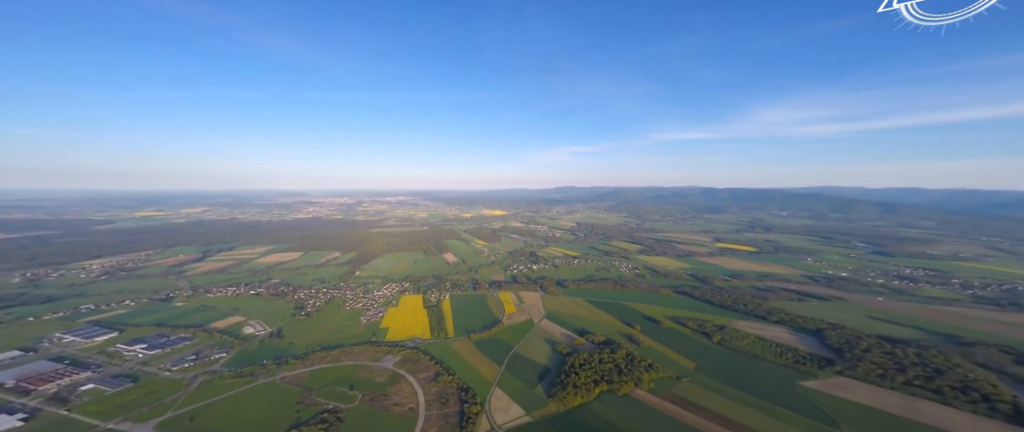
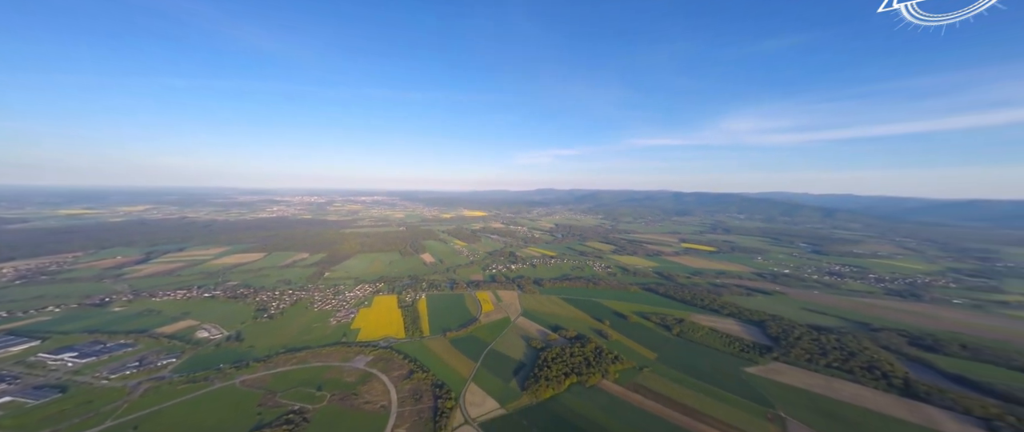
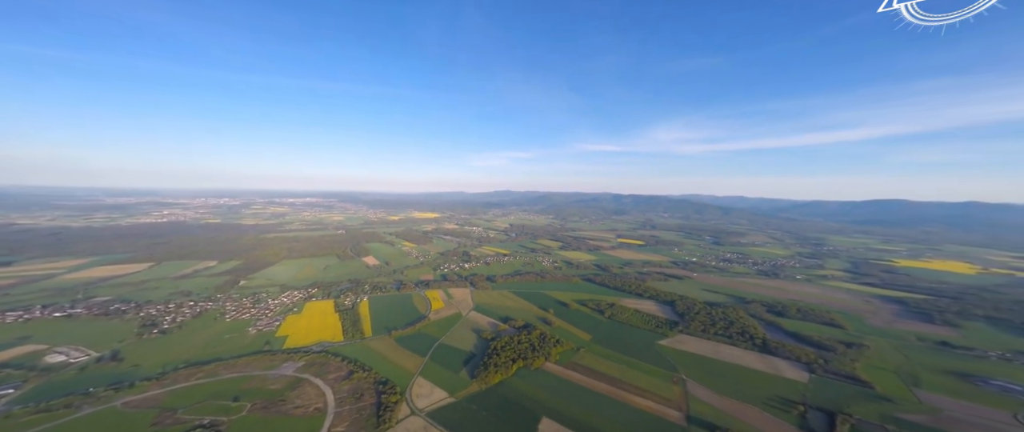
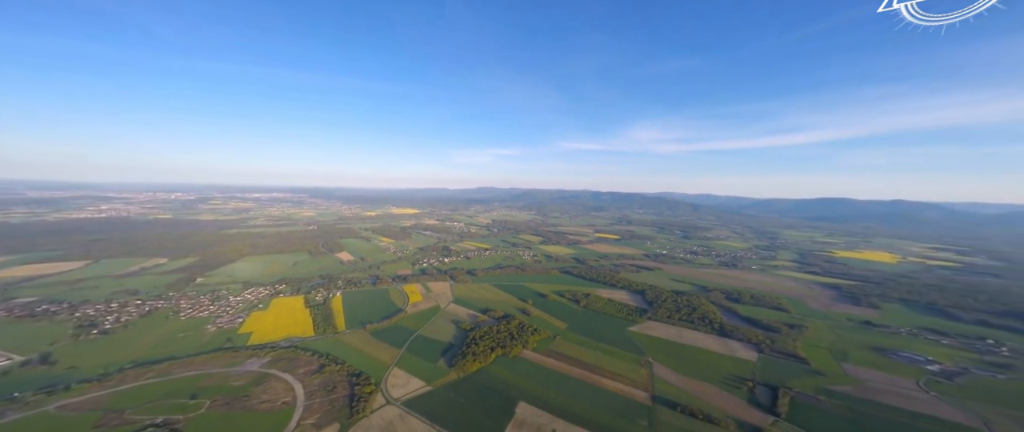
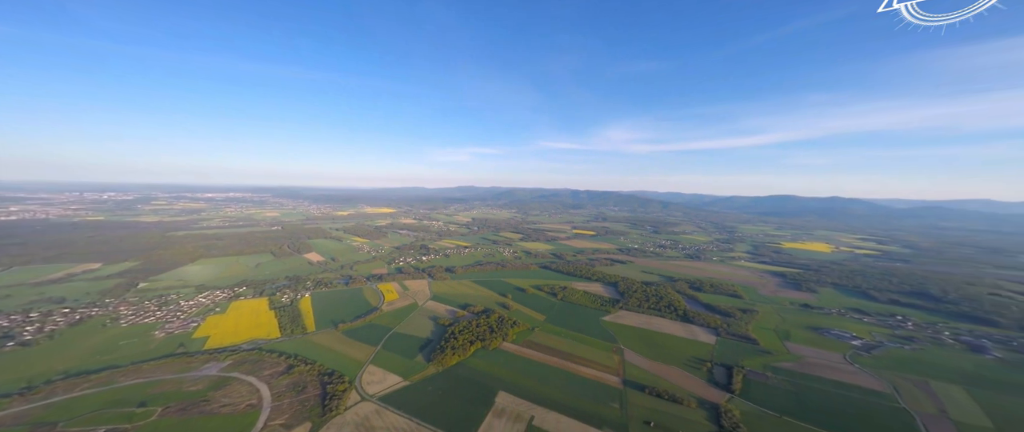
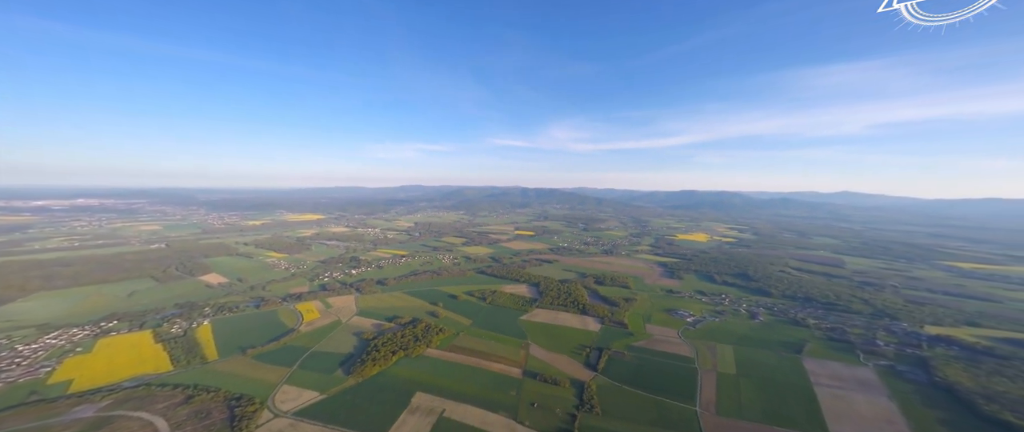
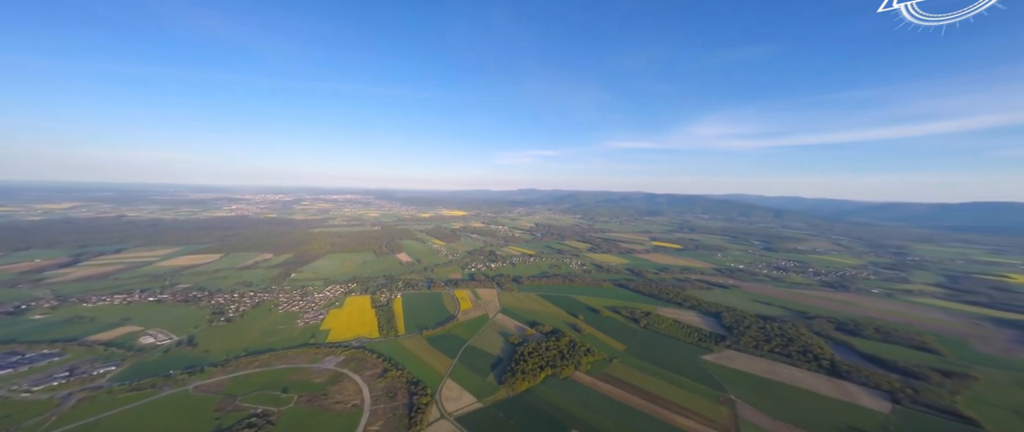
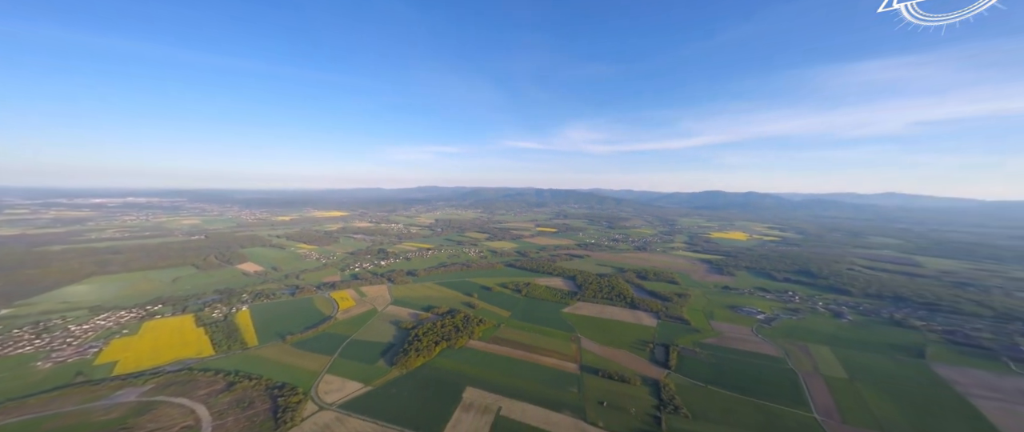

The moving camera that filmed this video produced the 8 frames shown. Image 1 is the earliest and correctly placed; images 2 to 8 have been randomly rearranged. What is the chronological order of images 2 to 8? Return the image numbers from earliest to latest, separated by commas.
2, 7, 3, 4, 5, 8, 6
